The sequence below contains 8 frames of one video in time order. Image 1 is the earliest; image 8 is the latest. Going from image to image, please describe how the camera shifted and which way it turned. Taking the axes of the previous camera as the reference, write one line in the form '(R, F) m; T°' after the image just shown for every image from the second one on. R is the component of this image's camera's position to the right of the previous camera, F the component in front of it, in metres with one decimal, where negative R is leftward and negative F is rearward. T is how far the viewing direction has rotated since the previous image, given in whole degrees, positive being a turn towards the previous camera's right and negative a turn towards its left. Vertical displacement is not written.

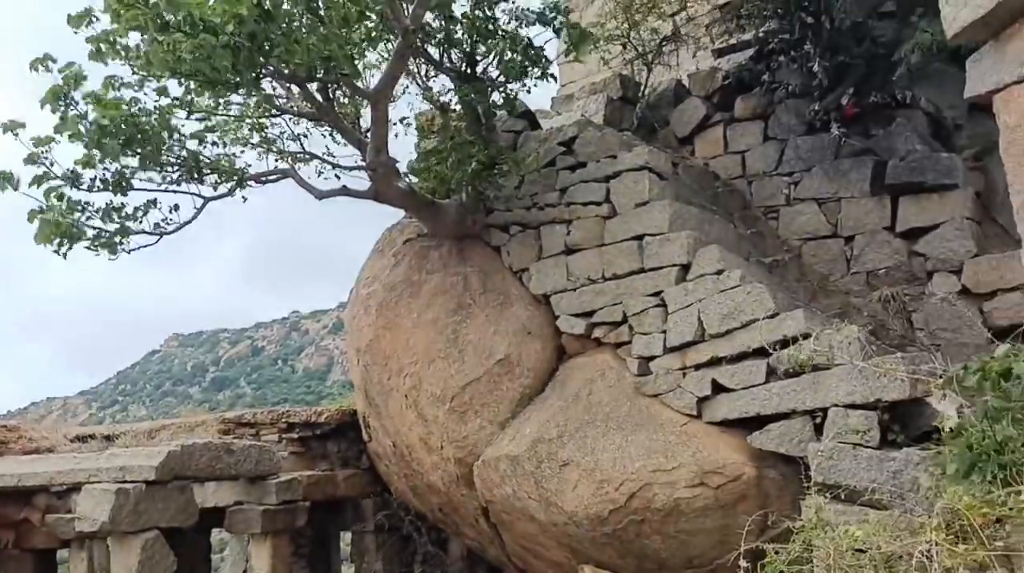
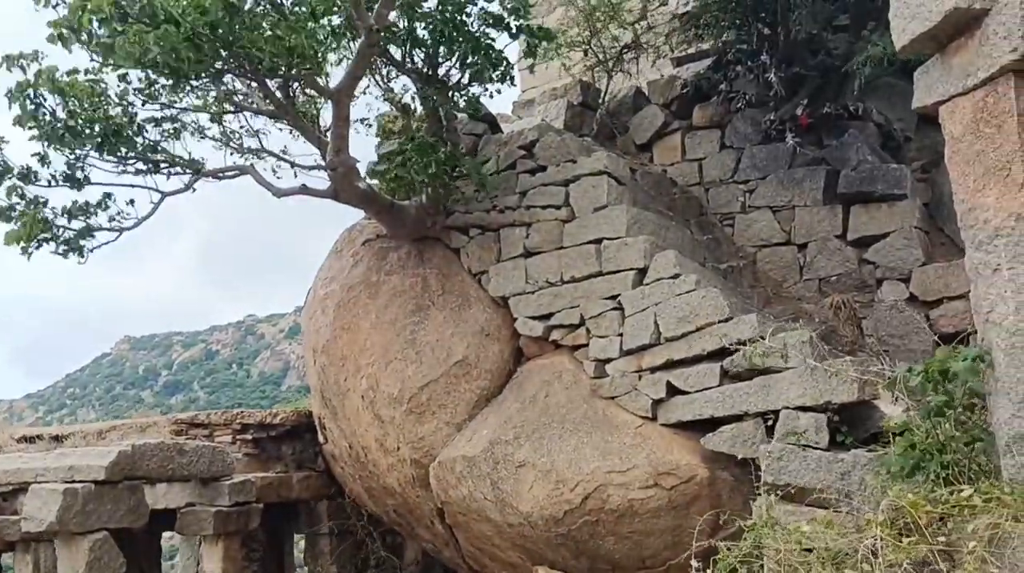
(0.0, 0.0) m; +3°
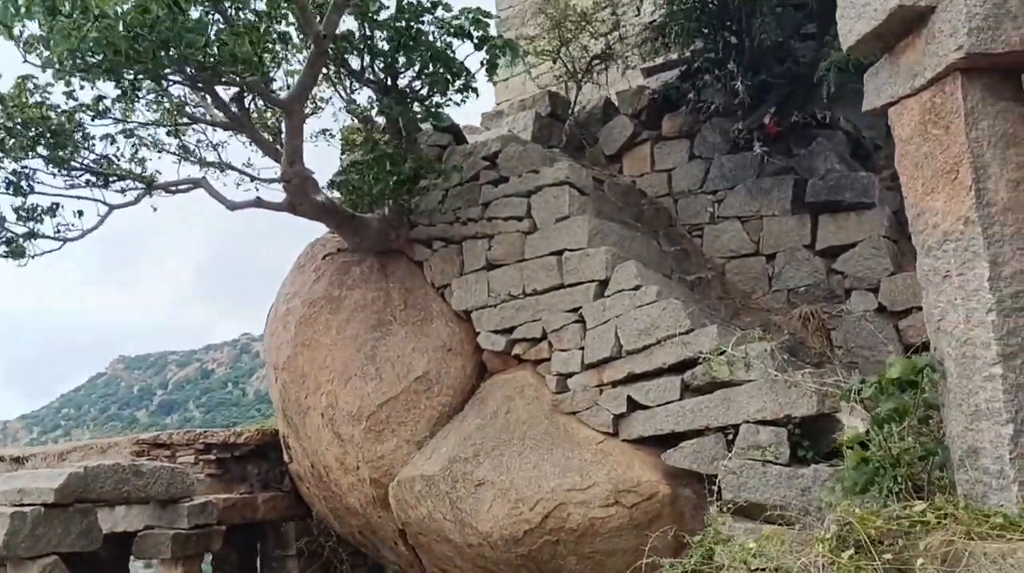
(+0.2, +0.1) m; 0°
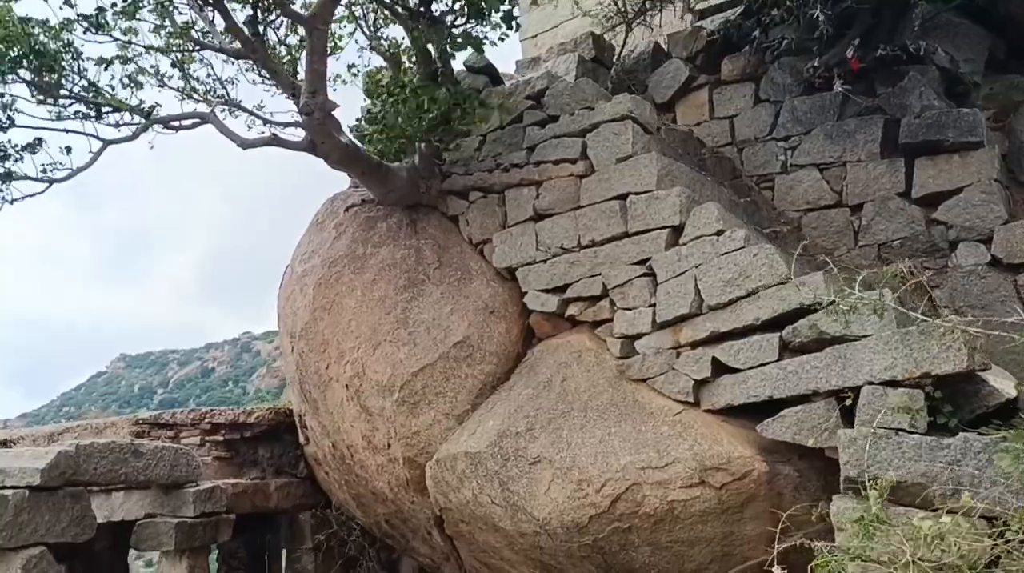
(-0.2, +0.6) m; 0°
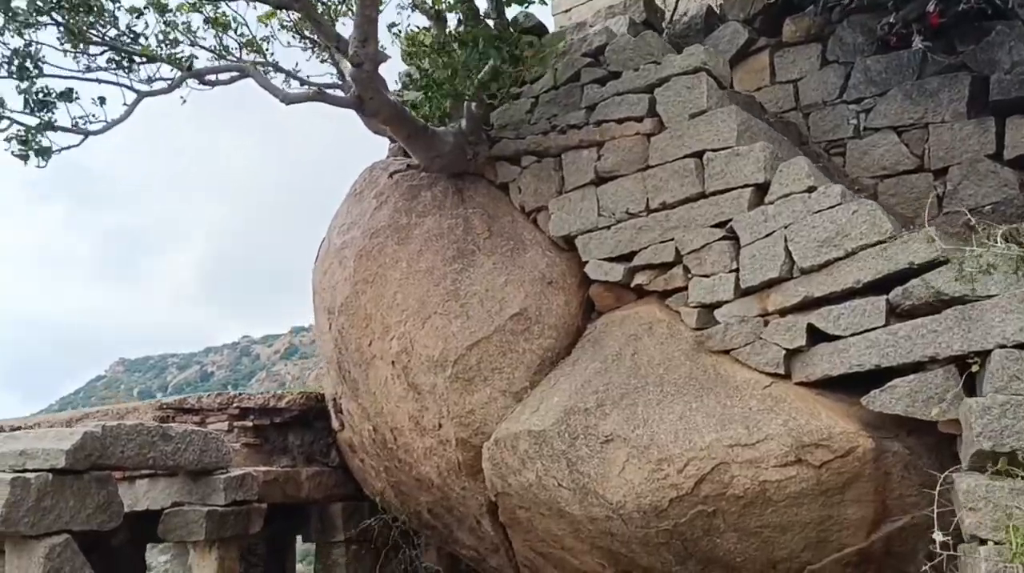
(-0.2, +0.3) m; 0°
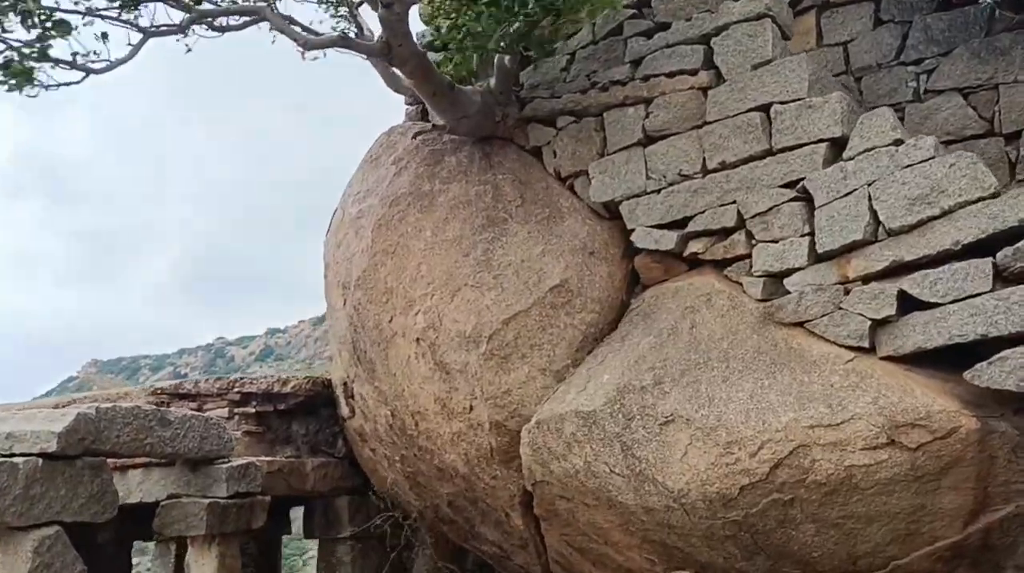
(-0.2, +0.3) m; +1°
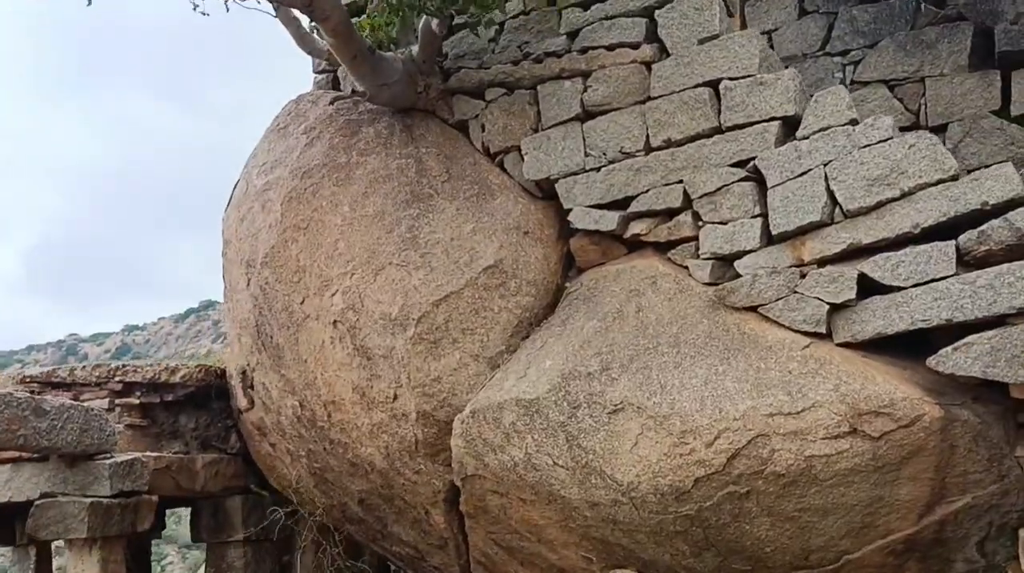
(-0.2, +0.3) m; +8°
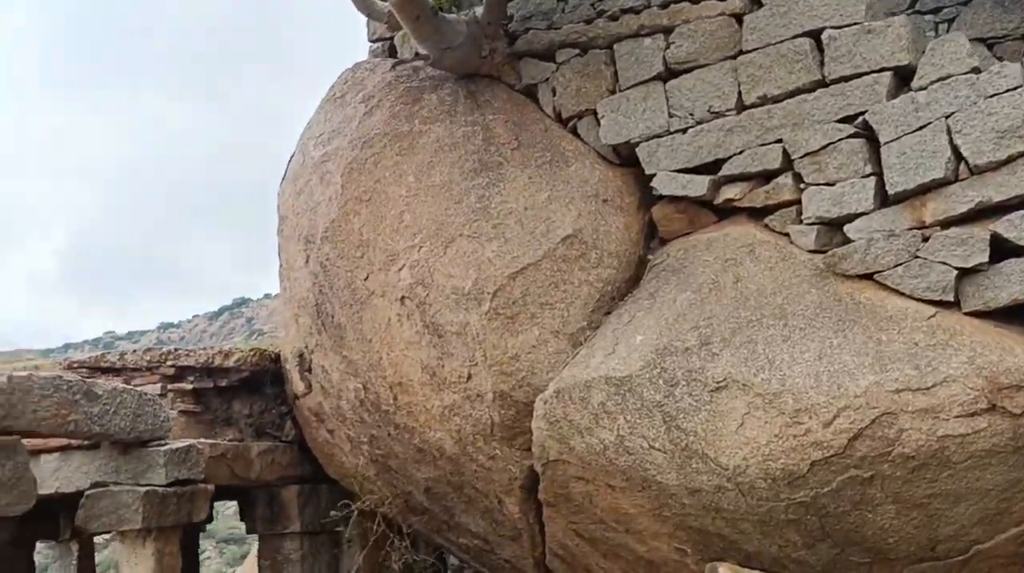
(-0.2, +0.2) m; -2°
